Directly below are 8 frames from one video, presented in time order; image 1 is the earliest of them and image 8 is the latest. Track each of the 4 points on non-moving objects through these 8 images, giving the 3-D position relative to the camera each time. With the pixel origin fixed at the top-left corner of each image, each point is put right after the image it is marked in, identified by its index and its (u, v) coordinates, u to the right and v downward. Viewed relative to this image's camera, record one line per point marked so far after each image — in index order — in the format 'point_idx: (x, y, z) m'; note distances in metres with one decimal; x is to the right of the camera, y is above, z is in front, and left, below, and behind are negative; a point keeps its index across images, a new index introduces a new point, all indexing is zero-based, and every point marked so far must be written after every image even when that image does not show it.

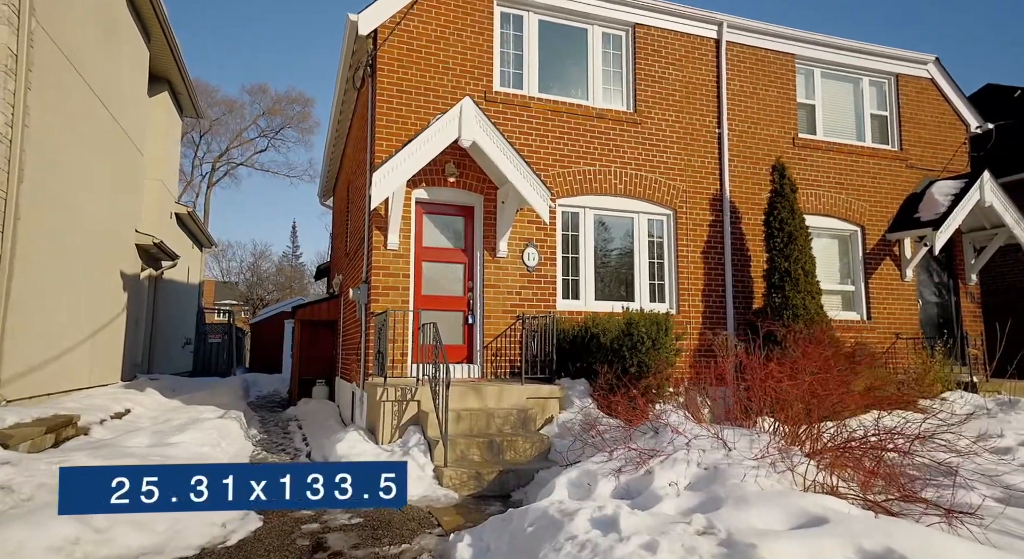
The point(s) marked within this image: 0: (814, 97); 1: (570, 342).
0: (+5.1, +3.1, +10.4) m
1: (+0.8, -0.8, +8.1) m
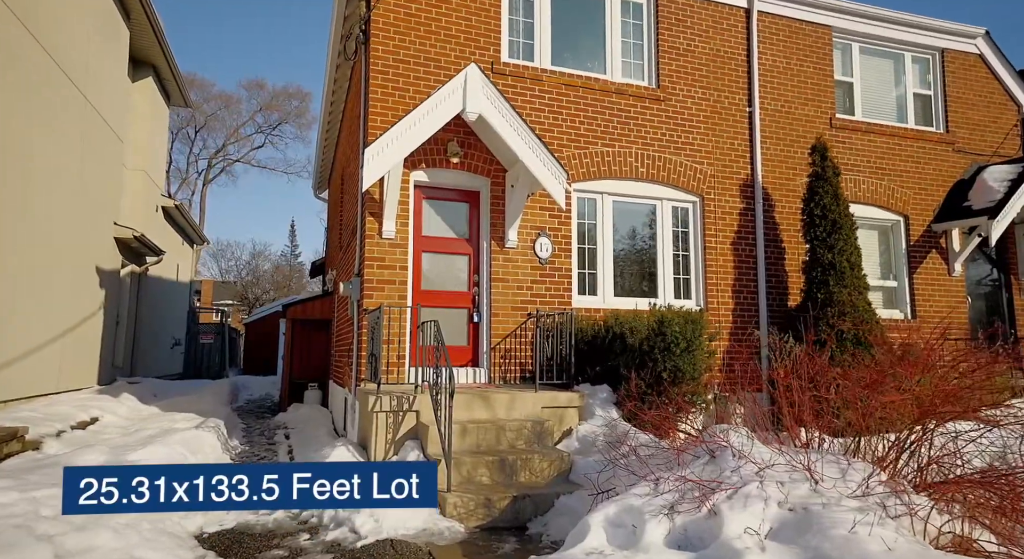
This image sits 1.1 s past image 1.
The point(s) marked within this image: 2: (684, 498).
0: (+5.3, +3.2, +9.5) m
1: (+0.9, -0.7, +7.2) m
2: (+0.9, -1.2, +3.4) m
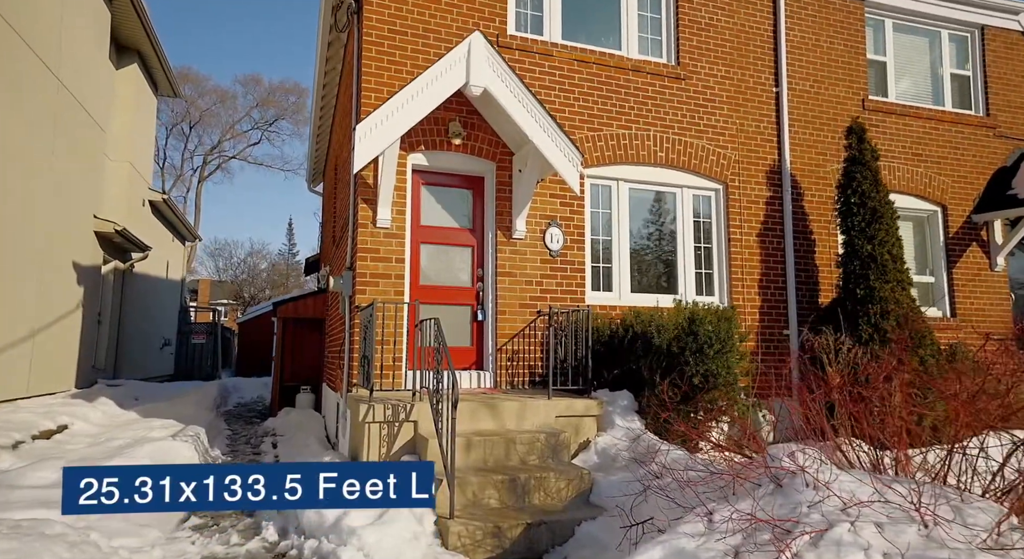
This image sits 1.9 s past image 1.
0: (+5.3, +3.2, +8.8) m
1: (+1.0, -0.7, +6.5) m
2: (+1.0, -1.1, +2.6) m
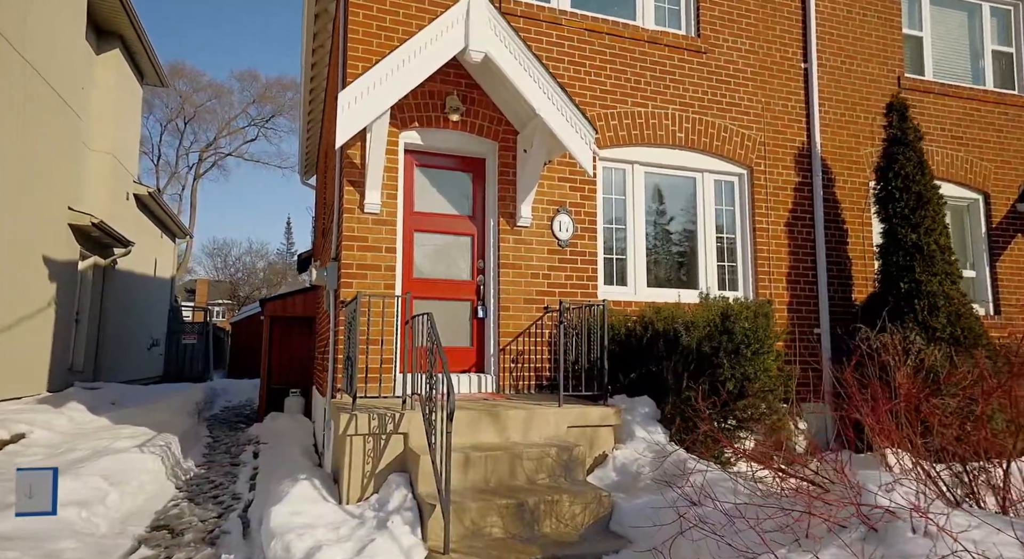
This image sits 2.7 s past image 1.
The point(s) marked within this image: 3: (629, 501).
0: (+5.4, +3.3, +8.1) m
1: (+1.1, -0.6, +5.8) m
2: (+1.1, -1.0, +1.9) m
3: (+0.8, -1.5, +4.0) m
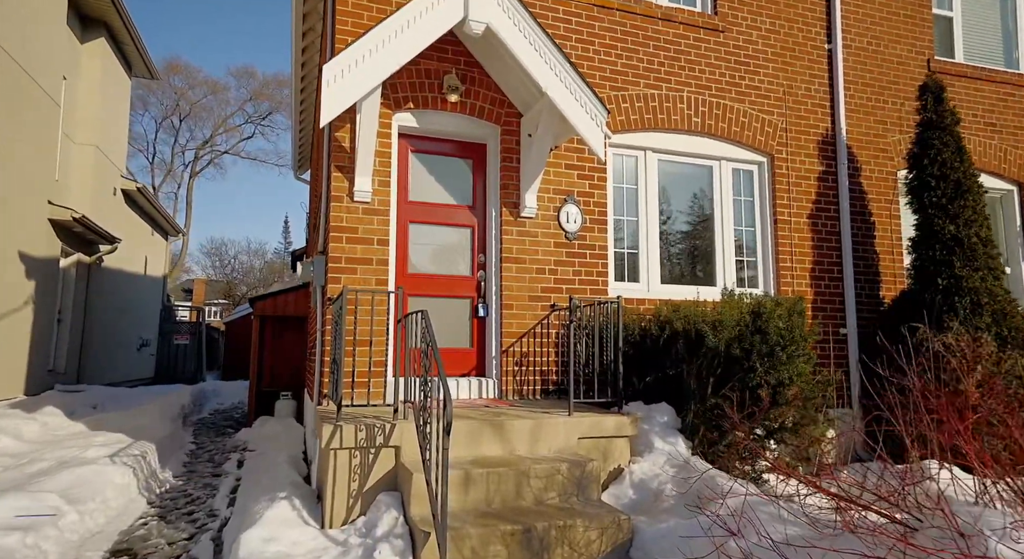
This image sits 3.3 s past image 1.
0: (+5.4, +3.4, +7.6) m
1: (+1.1, -0.6, +5.3) m
2: (+1.1, -1.0, +1.4) m
3: (+0.8, -1.4, +3.5) m
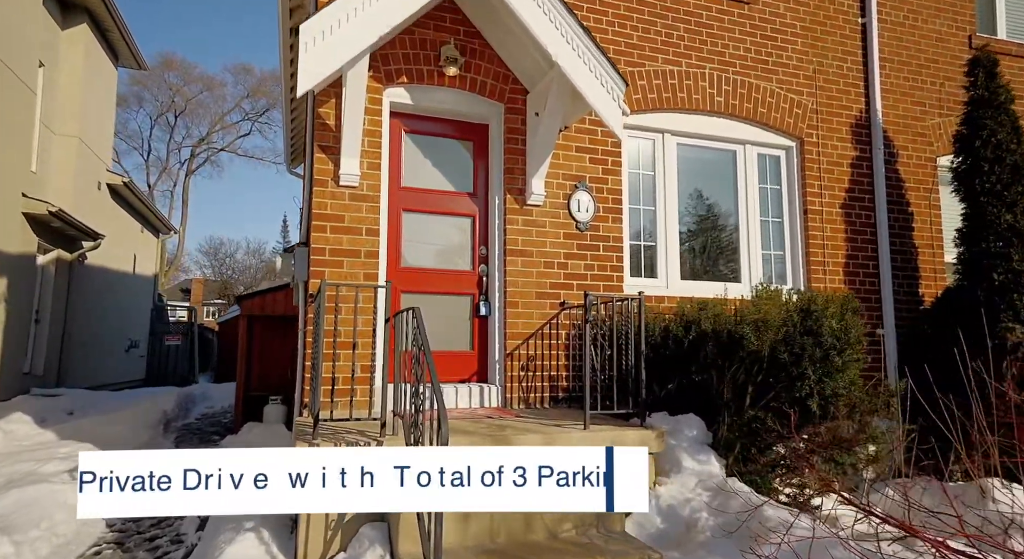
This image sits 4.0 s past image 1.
0: (+5.5, +3.4, +7.0) m
1: (+1.1, -0.5, +4.7) m
2: (+1.1, -1.0, +0.8) m
3: (+0.8, -1.4, +3.0) m
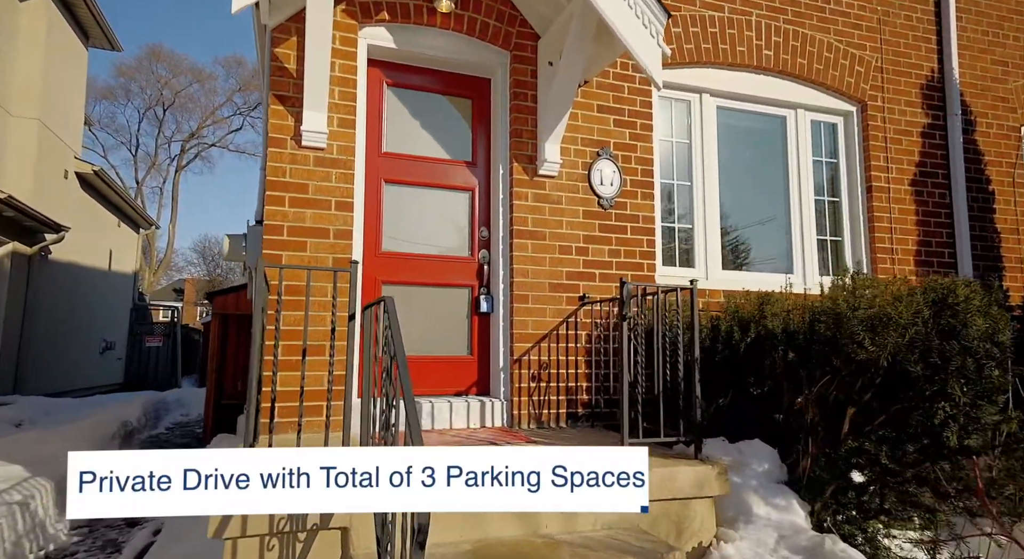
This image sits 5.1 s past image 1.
0: (+5.5, +3.5, +6.0) m
1: (+1.2, -0.4, +3.7) m
2: (+1.2, -0.9, -0.2) m
3: (+0.9, -1.3, +1.9) m
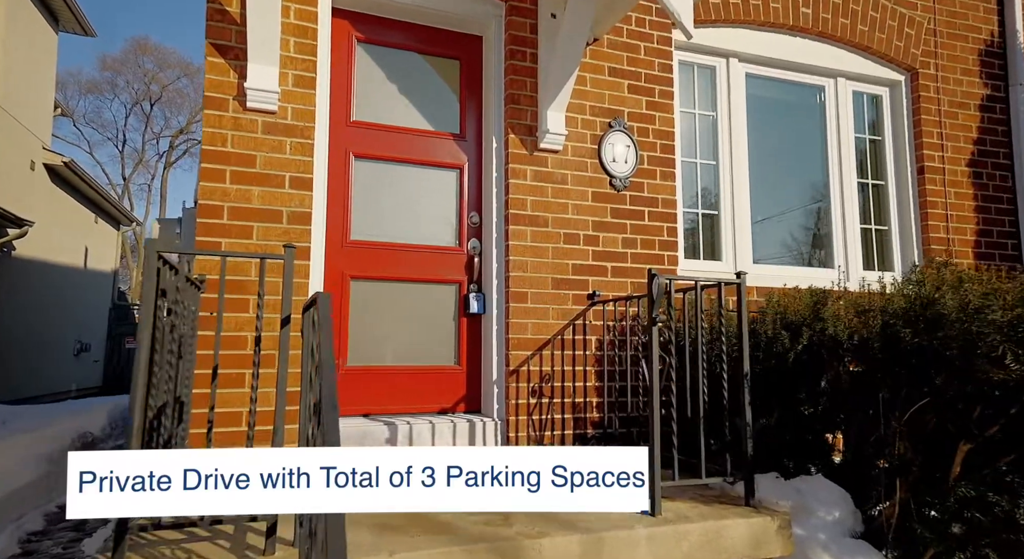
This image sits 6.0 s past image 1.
0: (+5.5, +3.5, +5.3) m
1: (+1.2, -0.4, +3.0) m
2: (+1.2, -0.8, -0.9) m
3: (+0.9, -1.3, +1.2) m
